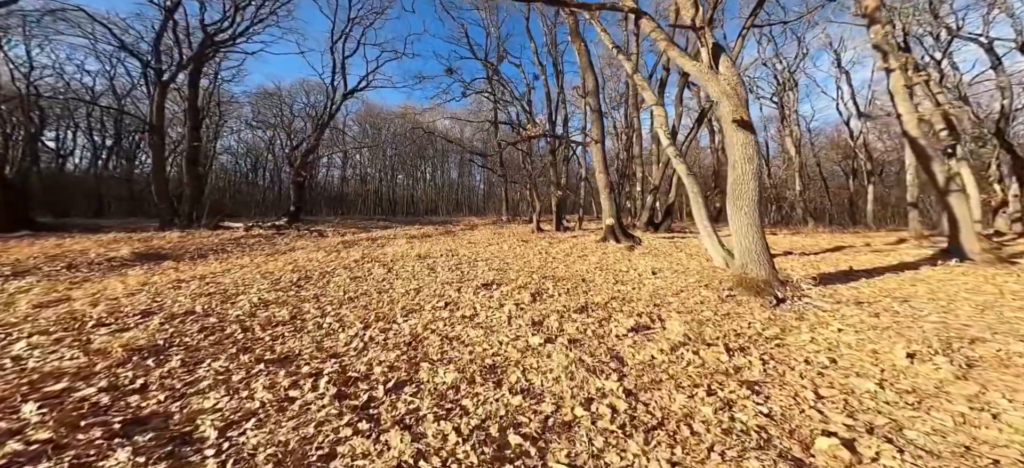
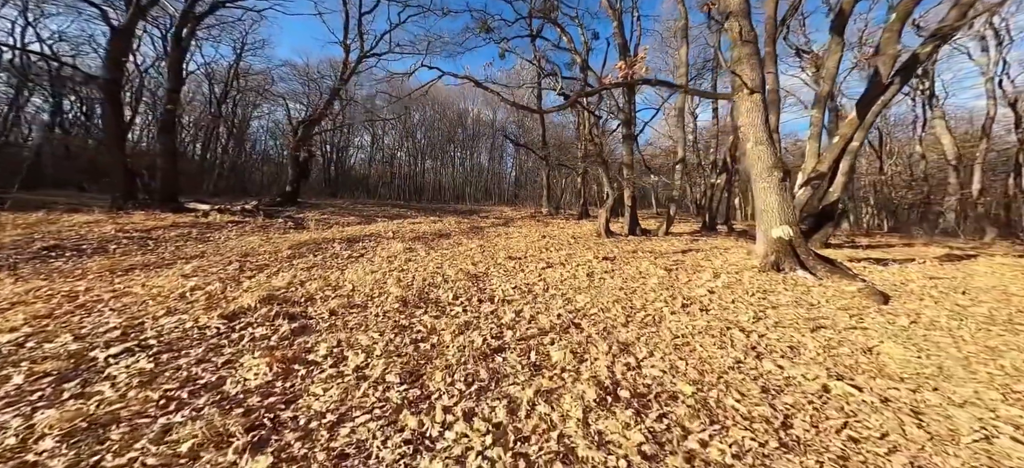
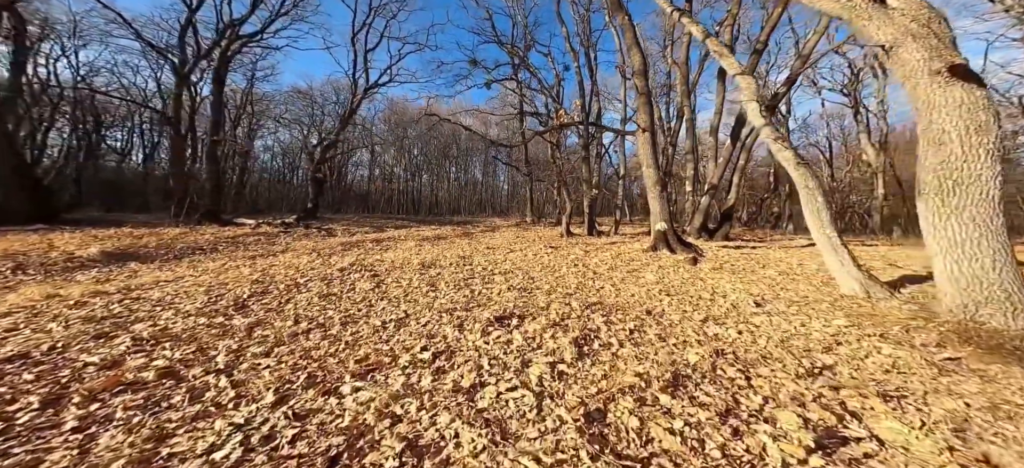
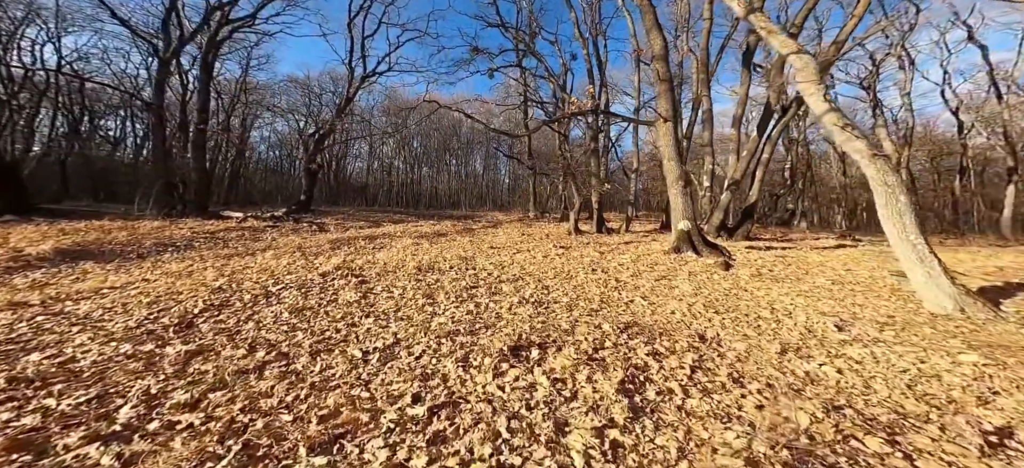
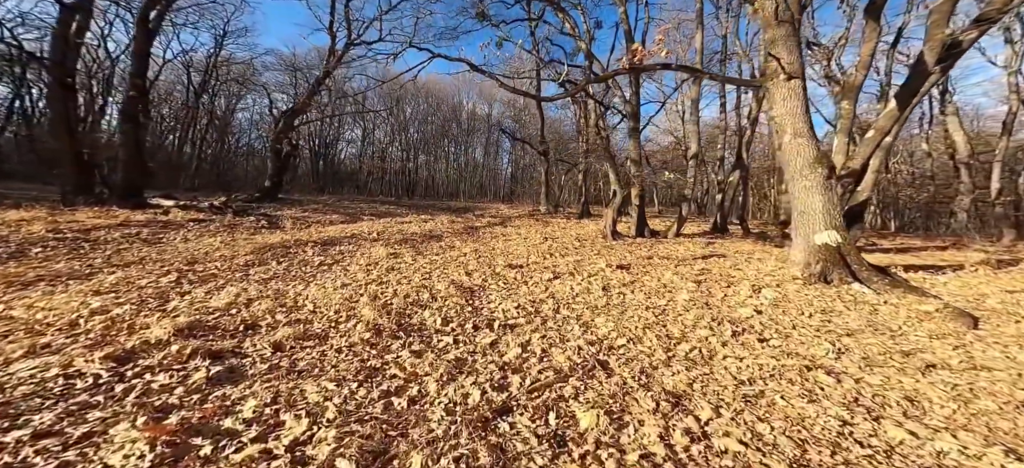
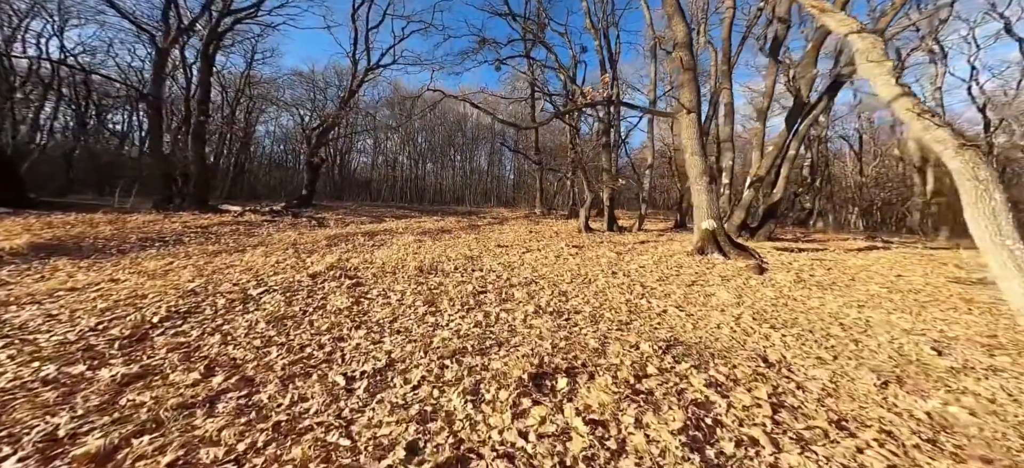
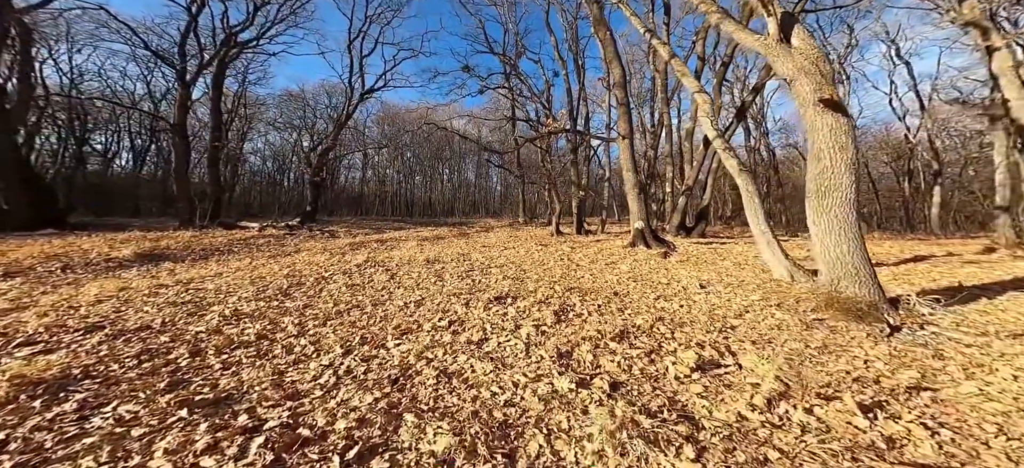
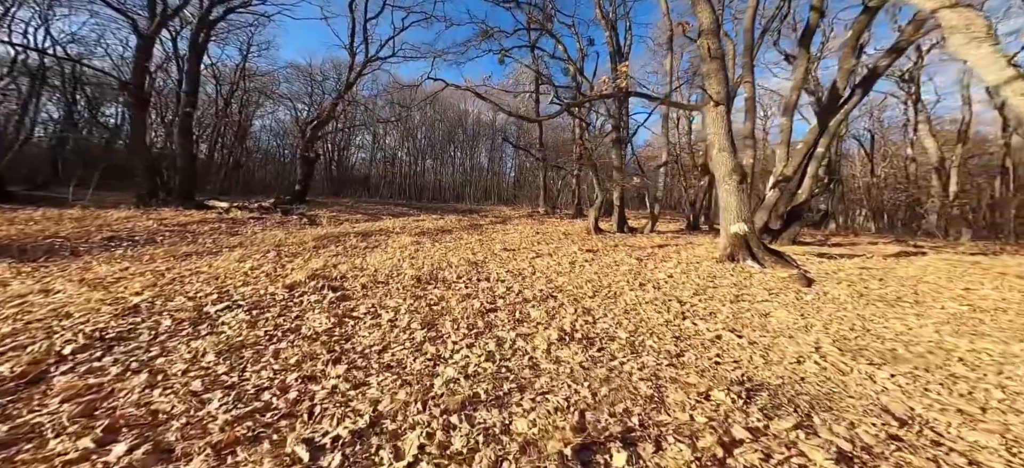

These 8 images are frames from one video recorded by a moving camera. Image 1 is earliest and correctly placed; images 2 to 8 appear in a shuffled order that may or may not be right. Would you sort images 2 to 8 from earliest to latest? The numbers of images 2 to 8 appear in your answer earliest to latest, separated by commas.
7, 3, 4, 6, 8, 2, 5
